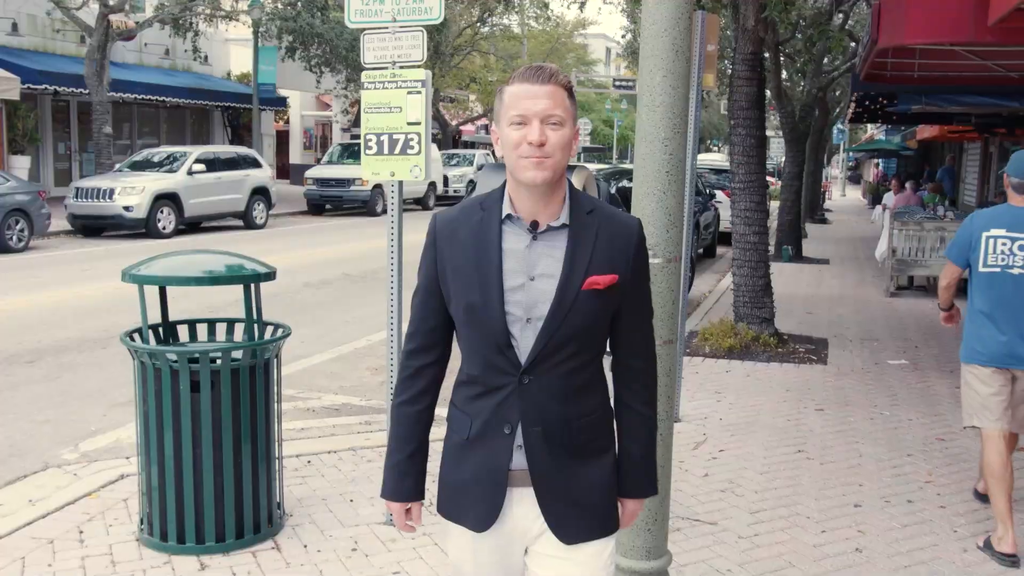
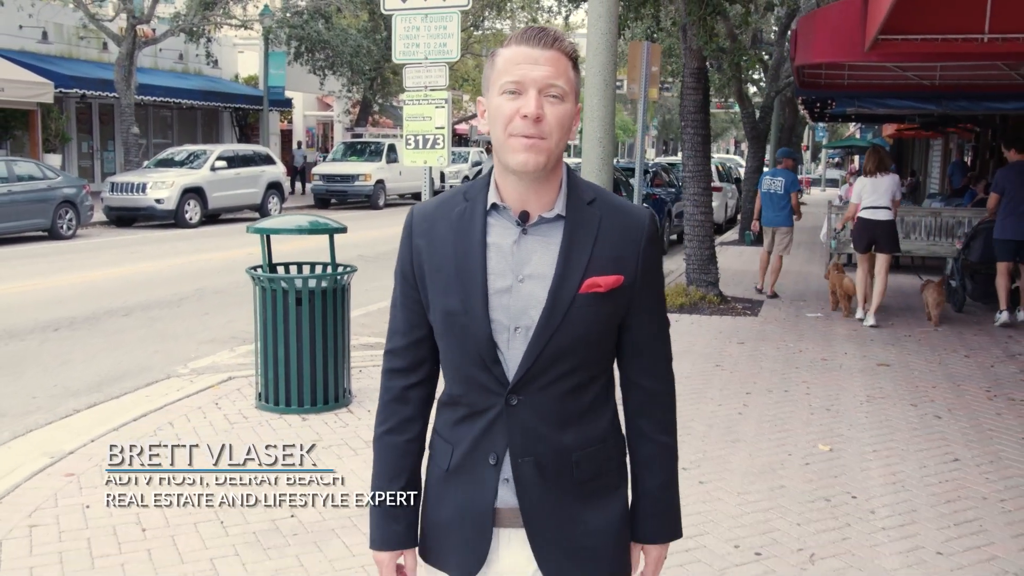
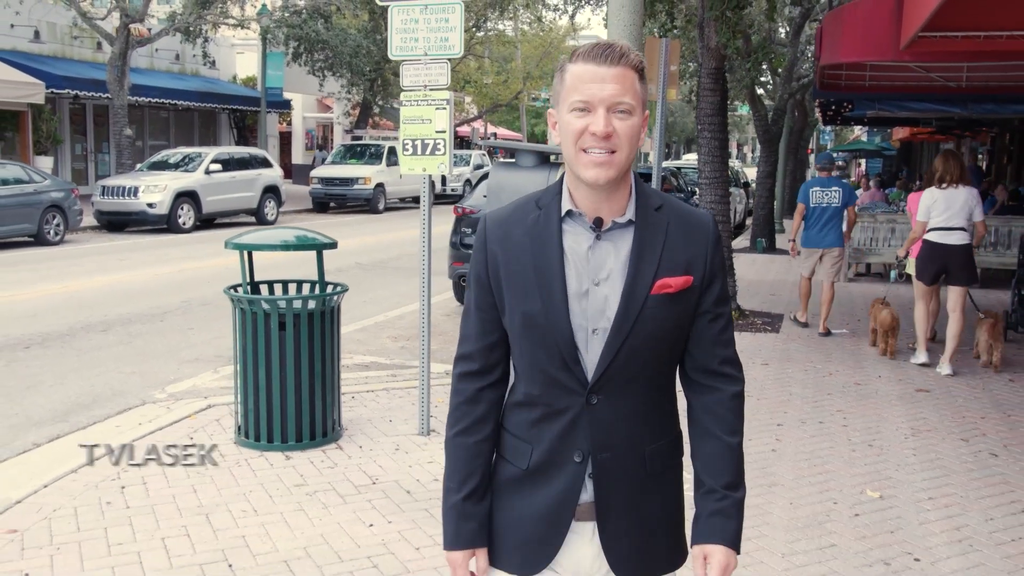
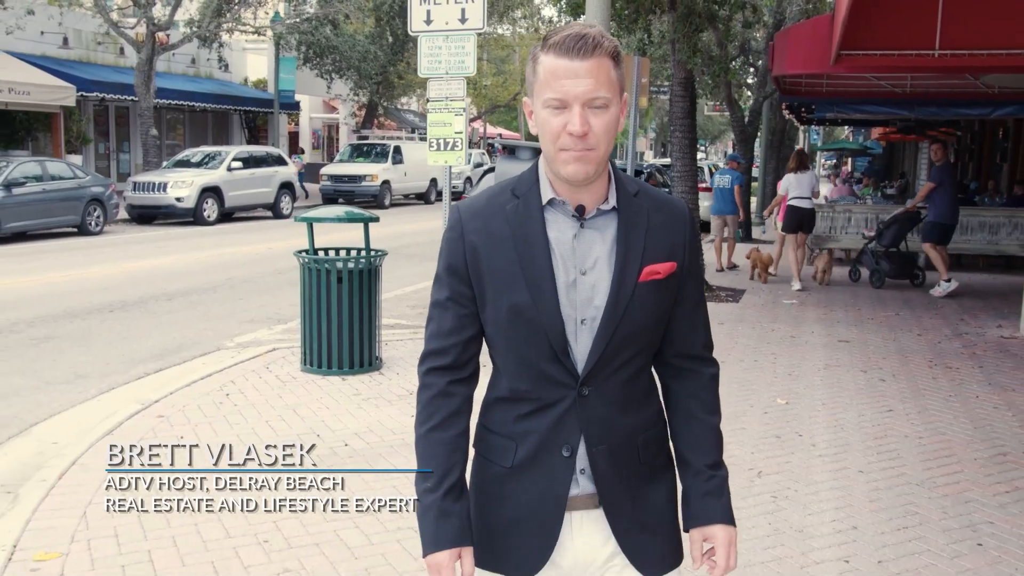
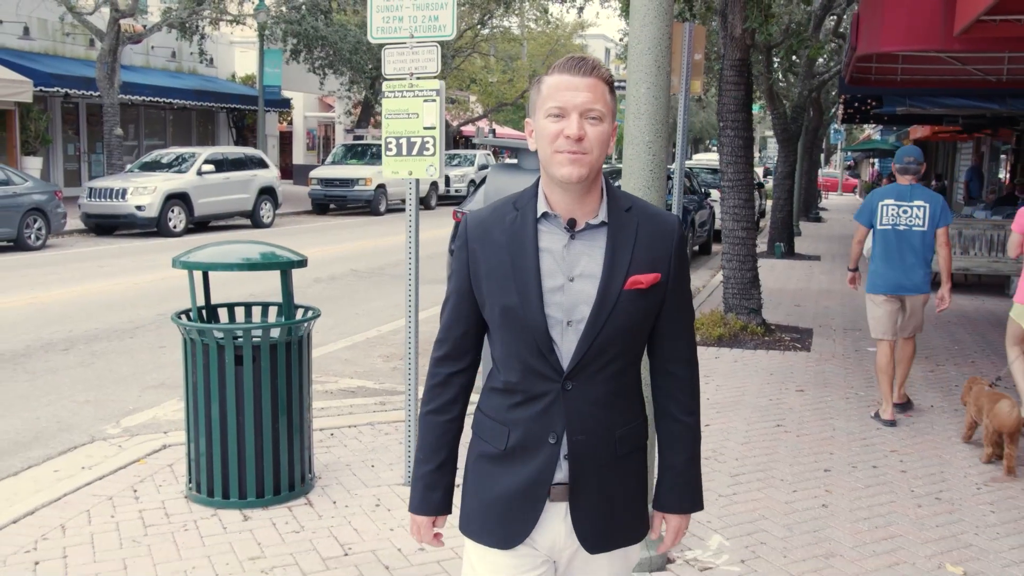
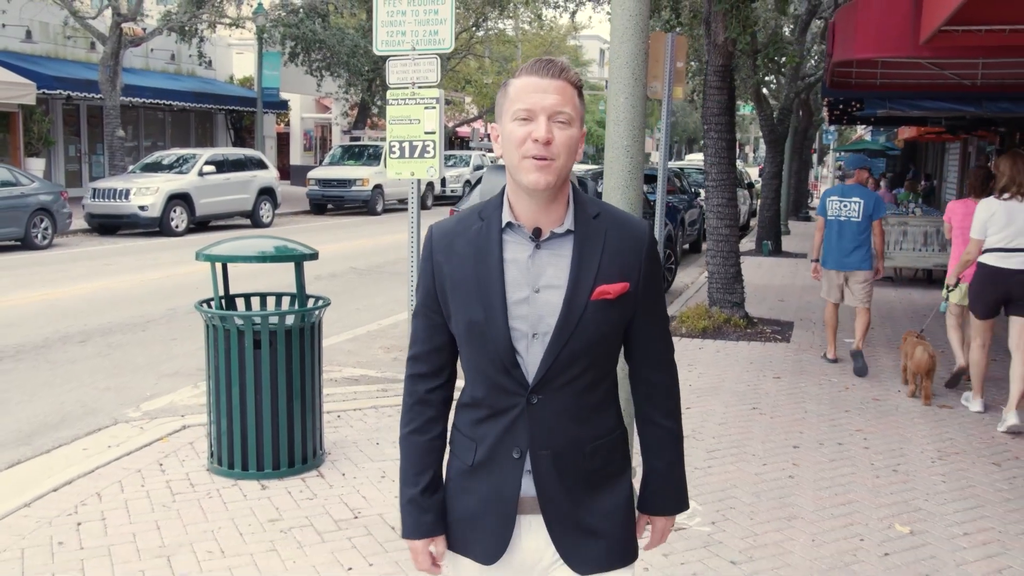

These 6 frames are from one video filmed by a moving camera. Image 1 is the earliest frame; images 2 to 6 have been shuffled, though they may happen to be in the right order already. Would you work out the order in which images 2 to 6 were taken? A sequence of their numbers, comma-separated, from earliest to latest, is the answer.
5, 6, 3, 2, 4
